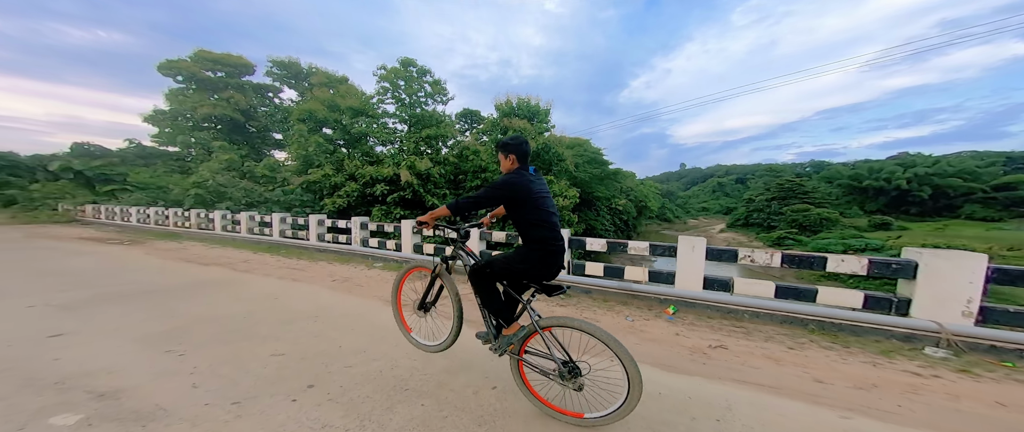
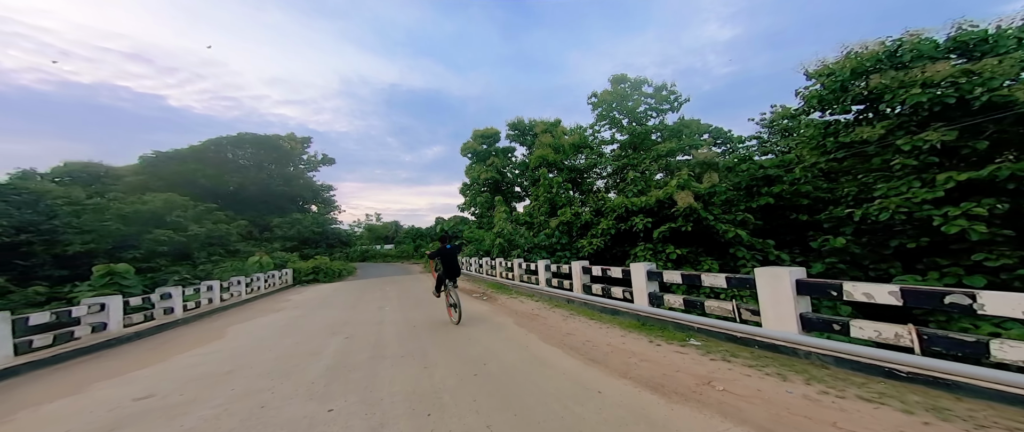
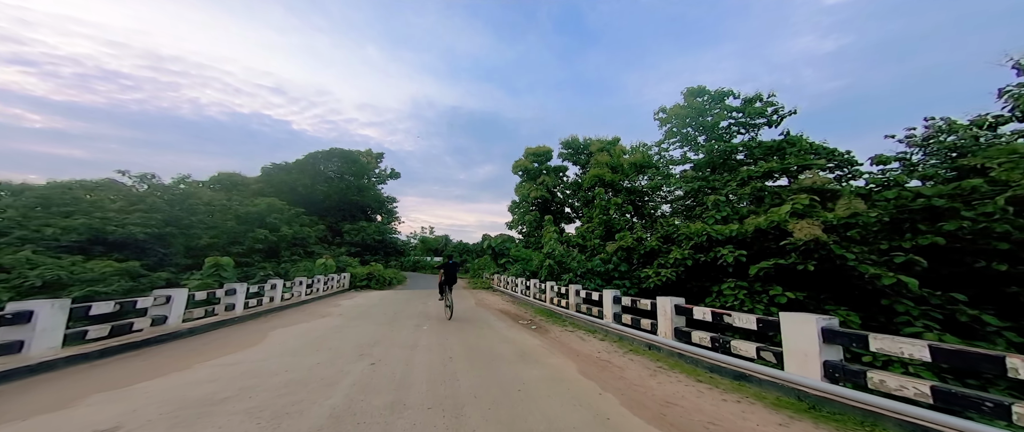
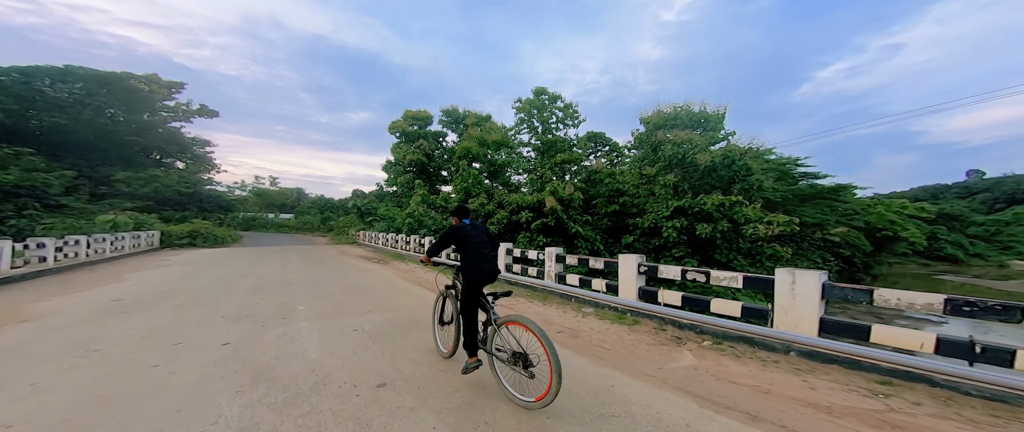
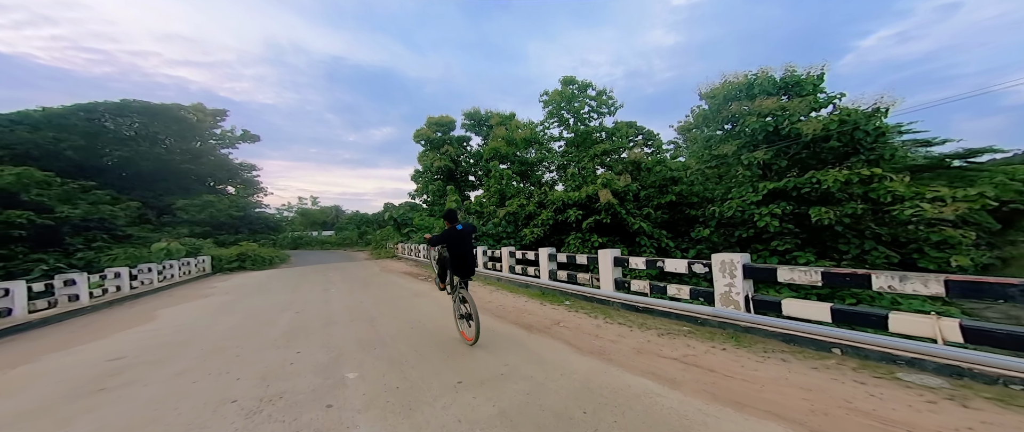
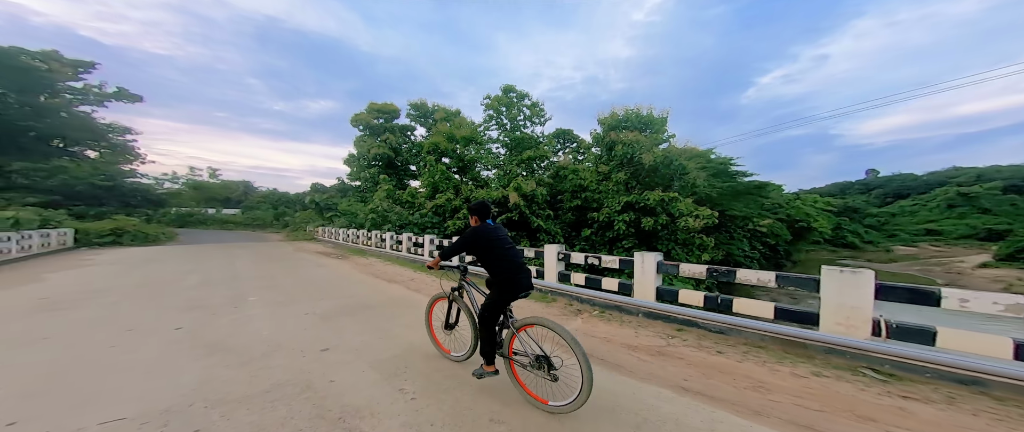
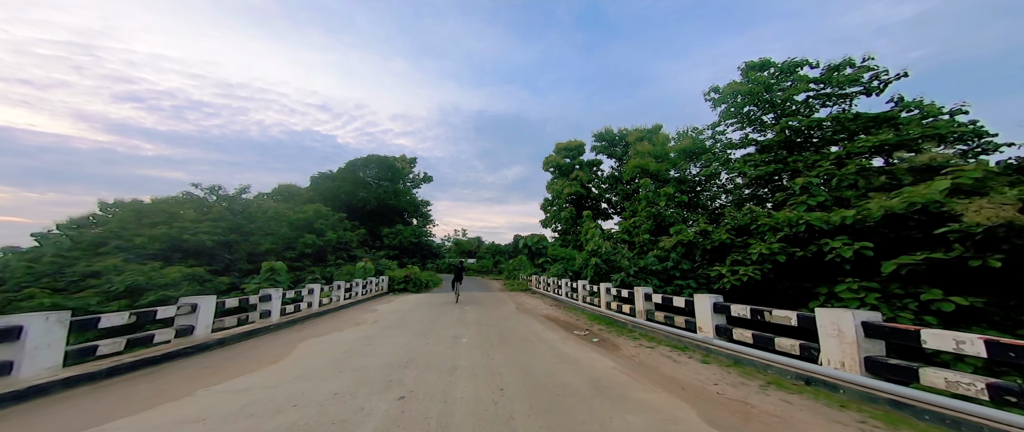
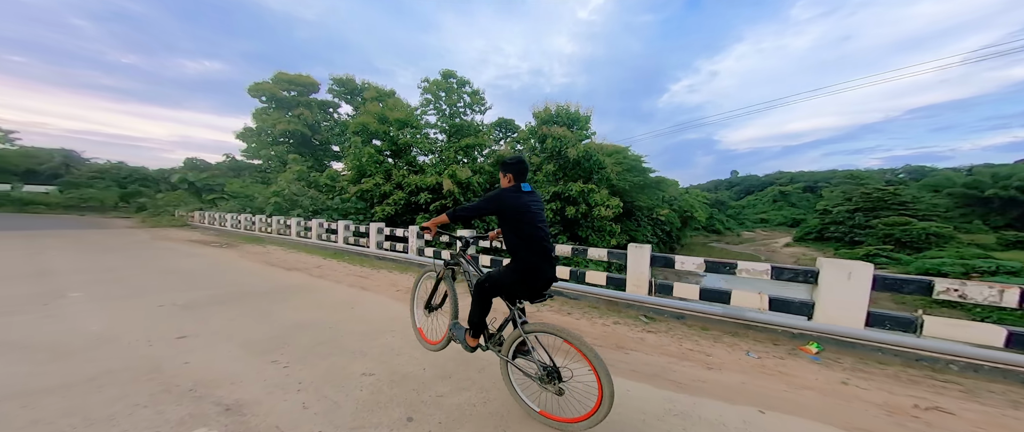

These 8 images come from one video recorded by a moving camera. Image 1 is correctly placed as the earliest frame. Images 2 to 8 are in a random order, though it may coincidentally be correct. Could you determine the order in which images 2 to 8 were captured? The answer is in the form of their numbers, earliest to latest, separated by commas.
8, 6, 4, 5, 2, 3, 7
